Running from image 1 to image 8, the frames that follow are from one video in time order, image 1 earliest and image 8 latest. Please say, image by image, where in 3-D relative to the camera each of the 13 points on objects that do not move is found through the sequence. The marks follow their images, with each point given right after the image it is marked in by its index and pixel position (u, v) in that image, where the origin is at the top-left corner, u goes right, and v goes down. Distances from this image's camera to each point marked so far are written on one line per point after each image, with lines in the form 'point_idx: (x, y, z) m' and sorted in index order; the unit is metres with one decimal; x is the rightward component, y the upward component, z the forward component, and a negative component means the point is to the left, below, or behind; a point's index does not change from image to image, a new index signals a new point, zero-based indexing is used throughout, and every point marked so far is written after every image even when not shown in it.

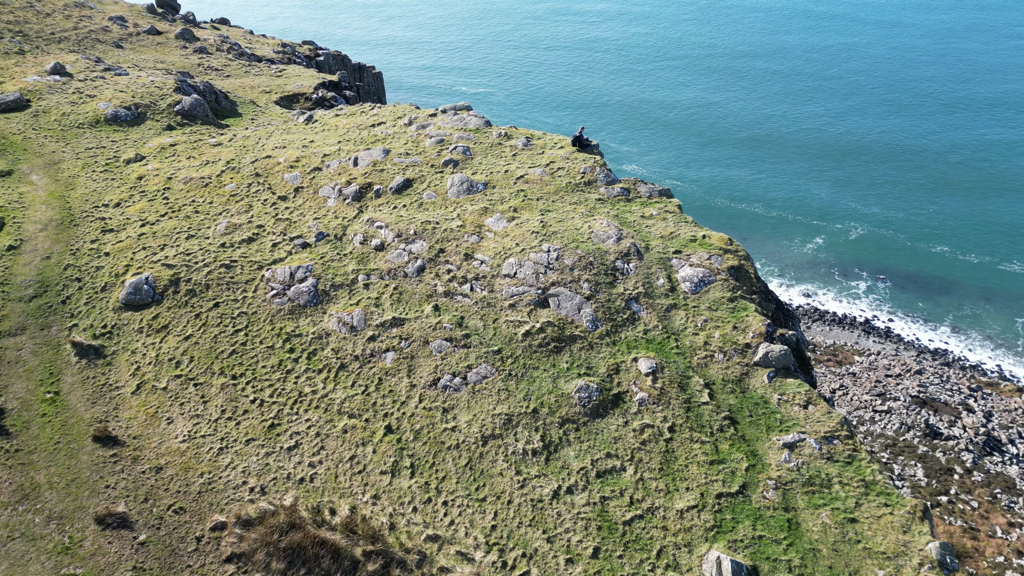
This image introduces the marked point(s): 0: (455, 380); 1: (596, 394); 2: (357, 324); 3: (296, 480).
0: (-1.8, -2.9, +16.9) m
1: (+2.5, -3.1, +15.8) m
2: (-5.5, -1.3, +19.1) m
3: (-6.3, -5.5, +15.4) m
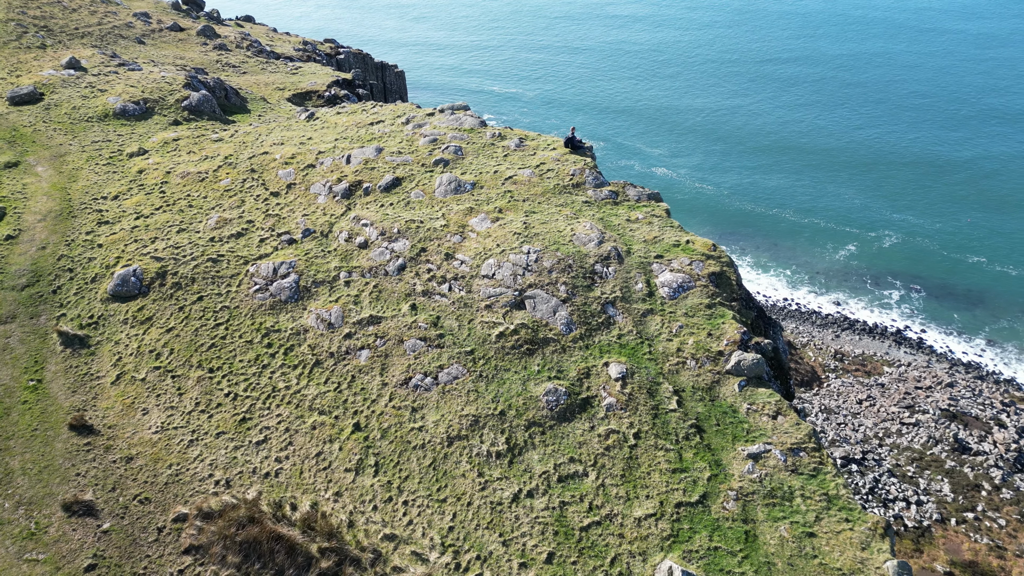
0: (-2.7, -2.9, +16.9) m
1: (+1.5, -3.2, +15.7) m
2: (-6.3, -1.2, +19.2) m
3: (-7.3, -5.4, +15.5) m
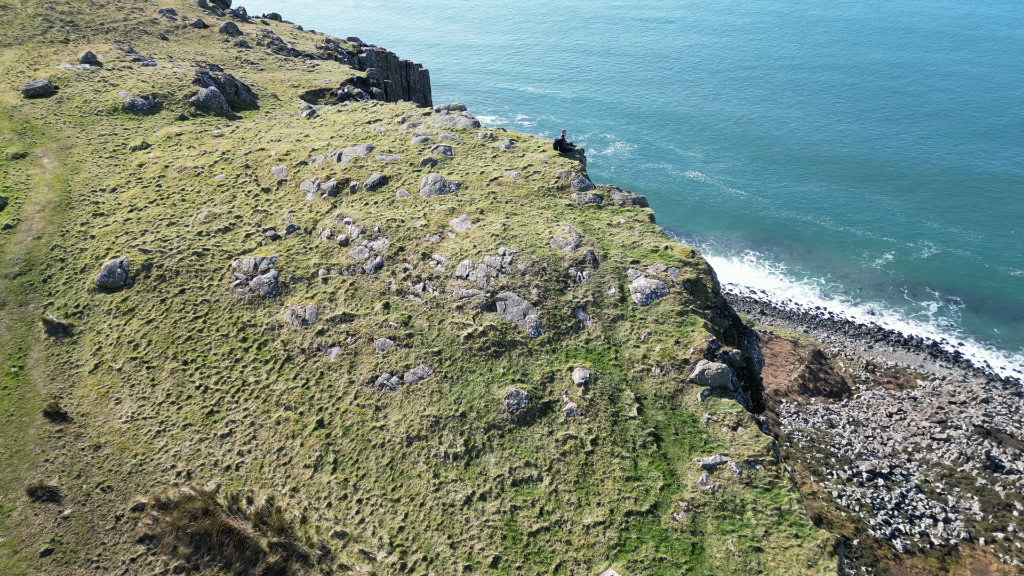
0: (-3.8, -2.9, +16.9) m
1: (+0.4, -3.3, +15.6) m
2: (-7.3, -1.1, +19.3) m
3: (-8.5, -5.2, +15.7) m
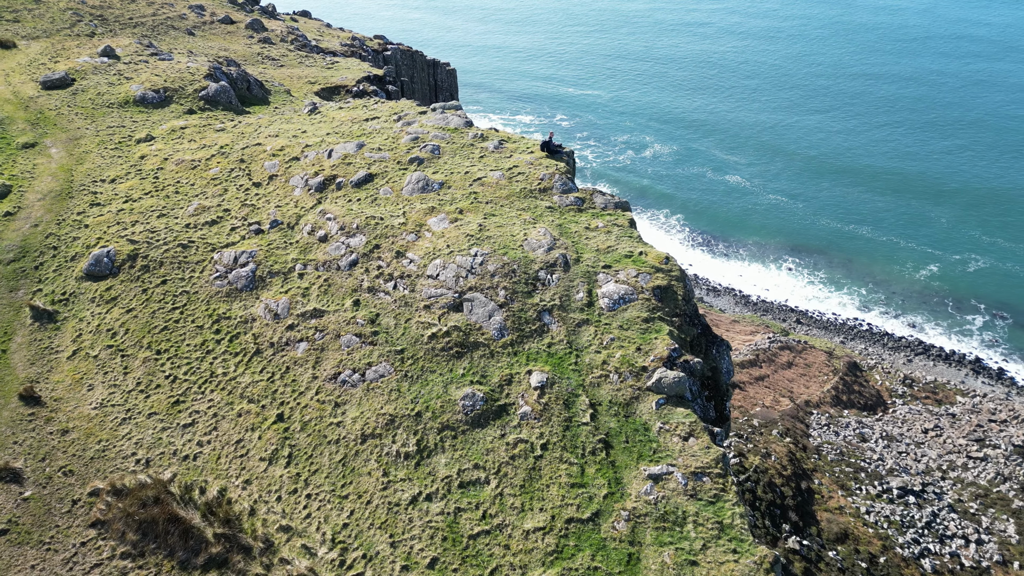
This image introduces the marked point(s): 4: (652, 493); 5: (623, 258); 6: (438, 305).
0: (-5.0, -2.8, +17.0) m
1: (-0.9, -3.3, +15.5) m
2: (-8.4, -0.9, +19.5) m
3: (-9.8, -5.0, +15.9) m
4: (+3.4, -5.0, +13.1) m
5: (+4.0, +1.1, +19.4) m
6: (-2.5, -0.6, +18.2) m
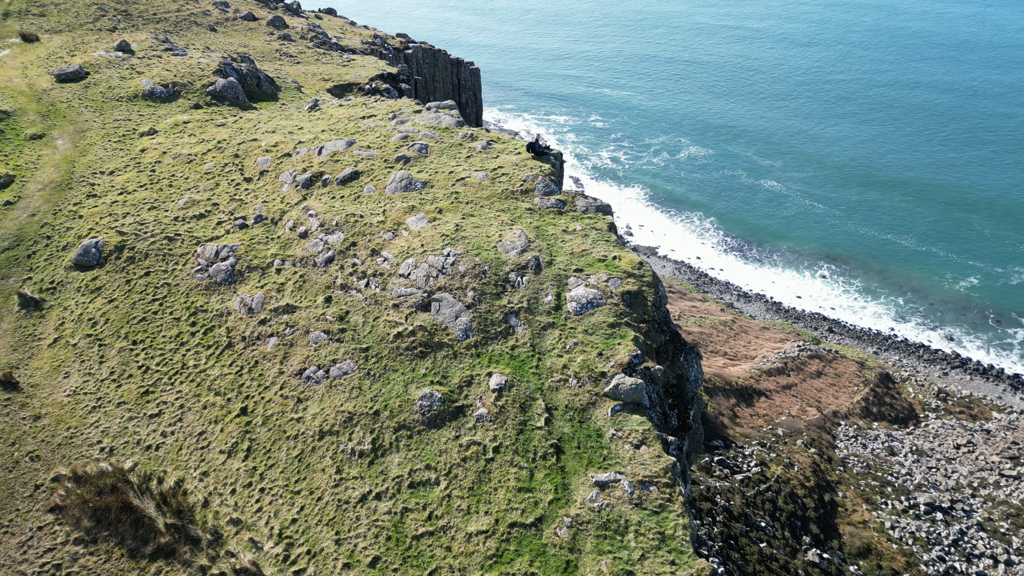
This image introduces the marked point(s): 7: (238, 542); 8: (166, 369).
0: (-6.2, -2.7, +17.1) m
1: (-2.2, -3.3, +15.5) m
2: (-9.4, -0.7, +19.7) m
3: (-11.1, -4.8, +16.2) m
4: (+2.0, -5.1, +13.0) m
5: (+3.0, +0.9, +19.3) m
6: (-3.6, -0.6, +18.2) m
7: (-6.9, -6.4, +13.6) m
8: (-11.8, -2.8, +18.3) m
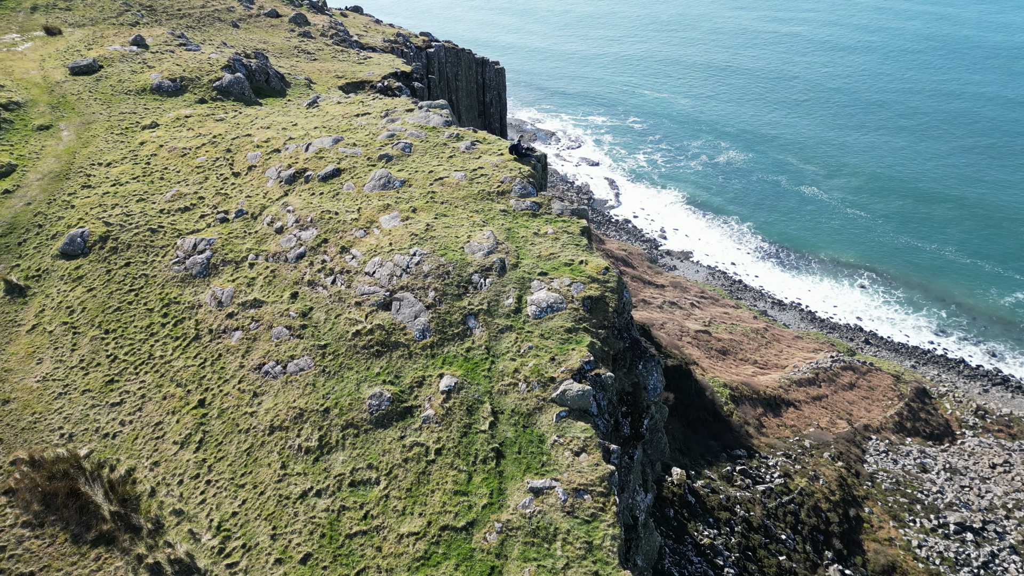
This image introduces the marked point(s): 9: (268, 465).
0: (-7.6, -2.5, +17.3) m
1: (-3.7, -3.3, +15.6) m
2: (-10.7, -0.4, +20.0) m
3: (-12.6, -4.5, +16.5) m
4: (+0.4, -5.2, +12.9) m
5: (+1.8, +0.8, +19.1) m
6: (-4.9, -0.5, +18.3) m
7: (-8.6, -6.3, +13.8) m
8: (-13.2, -2.5, +18.7) m
9: (-6.8, -4.9, +15.1) m
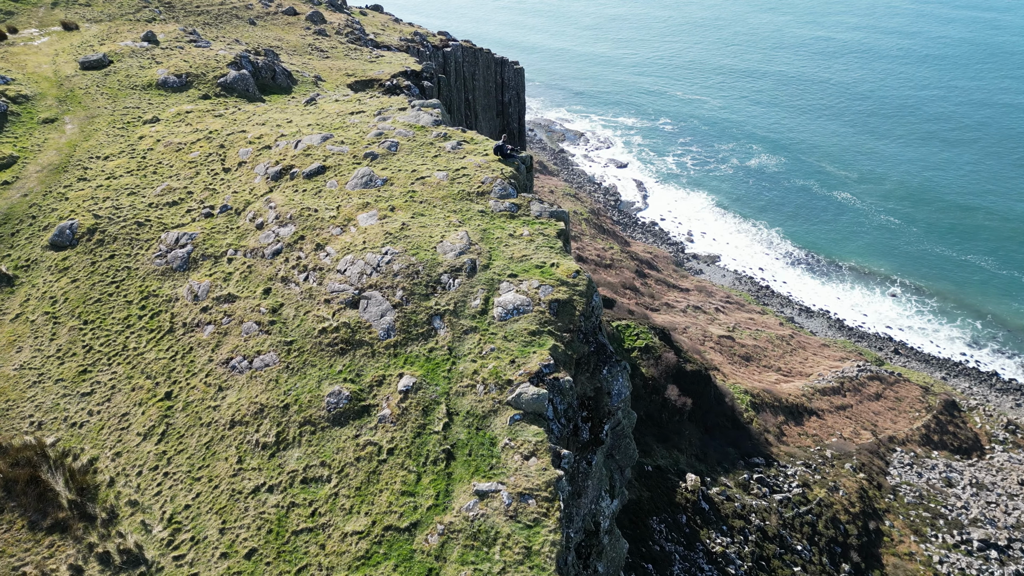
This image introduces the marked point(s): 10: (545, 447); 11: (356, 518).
0: (-8.8, -2.4, +17.4) m
1: (-4.9, -3.3, +15.6) m
2: (-11.7, -0.2, +20.2) m
3: (-13.8, -4.2, +16.8) m
4: (-0.9, -5.3, +12.8) m
5: (+0.7, +0.7, +19.0) m
6: (-6.0, -0.4, +18.4) m
7: (-9.9, -6.1, +14.0) m
8: (-14.3, -2.2, +19.0) m
9: (-8.1, -4.8, +15.2) m
10: (+0.9, -4.1, +13.8) m
11: (-3.9, -5.7, +13.3) m
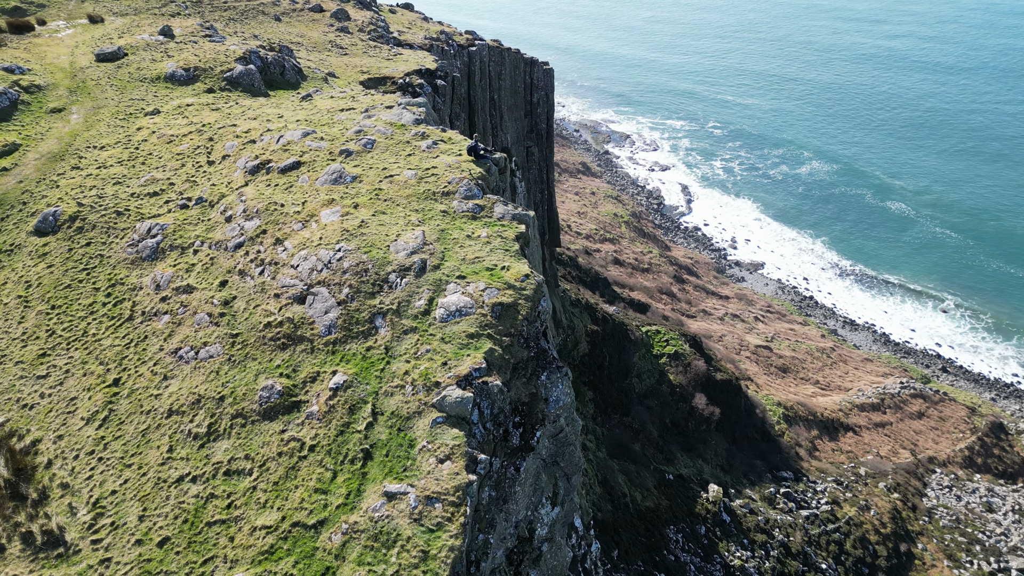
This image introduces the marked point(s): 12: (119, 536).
0: (-10.7, -2.1, +17.8) m
1: (-6.9, -3.2, +15.8) m
2: (-13.5, +0.1, +20.7) m
3: (-15.8, -3.8, +17.3) m
4: (-3.2, -5.3, +12.8) m
5: (-1.0, +0.6, +19.0) m
6: (-7.8, -0.3, +18.6) m
7: (-12.1, -5.8, +14.4) m
8: (-16.1, -1.7, +19.5) m
9: (-10.2, -4.6, +15.5) m
10: (-1.3, -4.2, +13.8) m
11: (-6.1, -5.6, +13.4) m
12: (-9.9, -6.2, +13.6) m
